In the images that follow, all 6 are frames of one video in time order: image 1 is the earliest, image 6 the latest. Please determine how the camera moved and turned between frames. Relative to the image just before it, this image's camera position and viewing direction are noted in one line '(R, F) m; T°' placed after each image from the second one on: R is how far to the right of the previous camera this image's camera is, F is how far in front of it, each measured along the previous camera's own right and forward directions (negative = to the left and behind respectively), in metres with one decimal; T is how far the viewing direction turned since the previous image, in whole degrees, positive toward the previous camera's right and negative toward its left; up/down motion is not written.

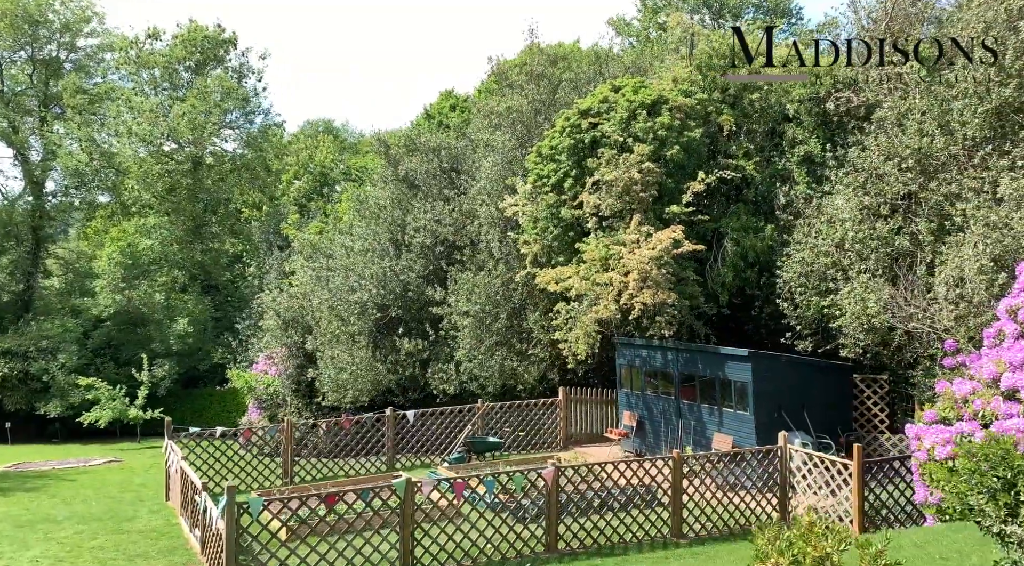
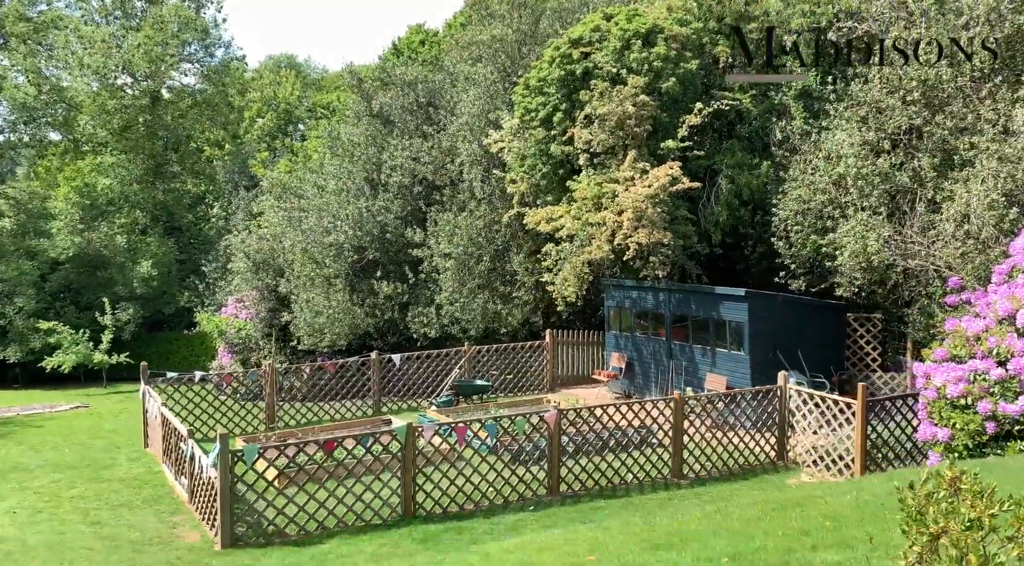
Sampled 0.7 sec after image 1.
(-0.6, +0.5) m; +3°
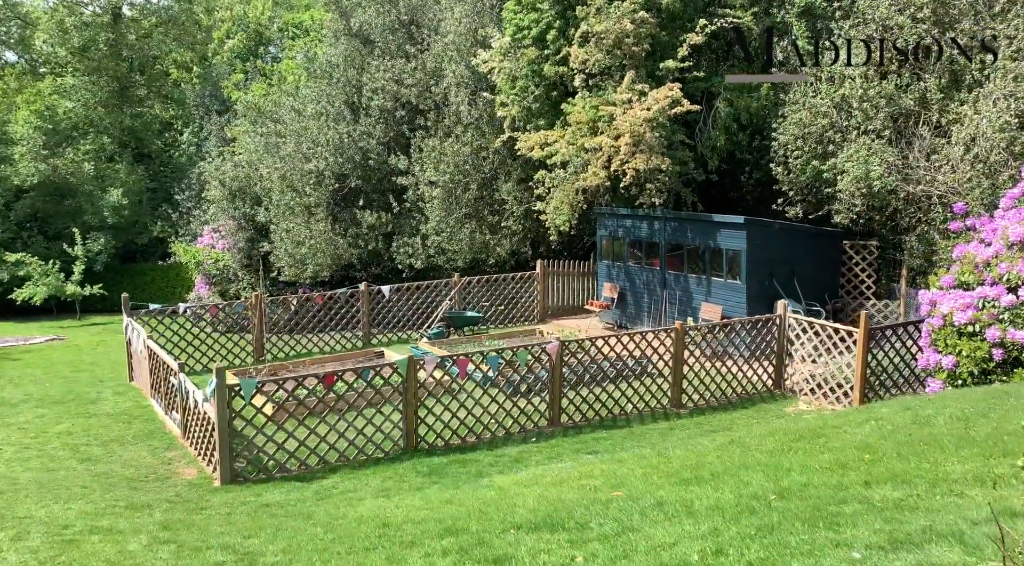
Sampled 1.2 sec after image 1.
(-0.4, +0.4) m; +2°
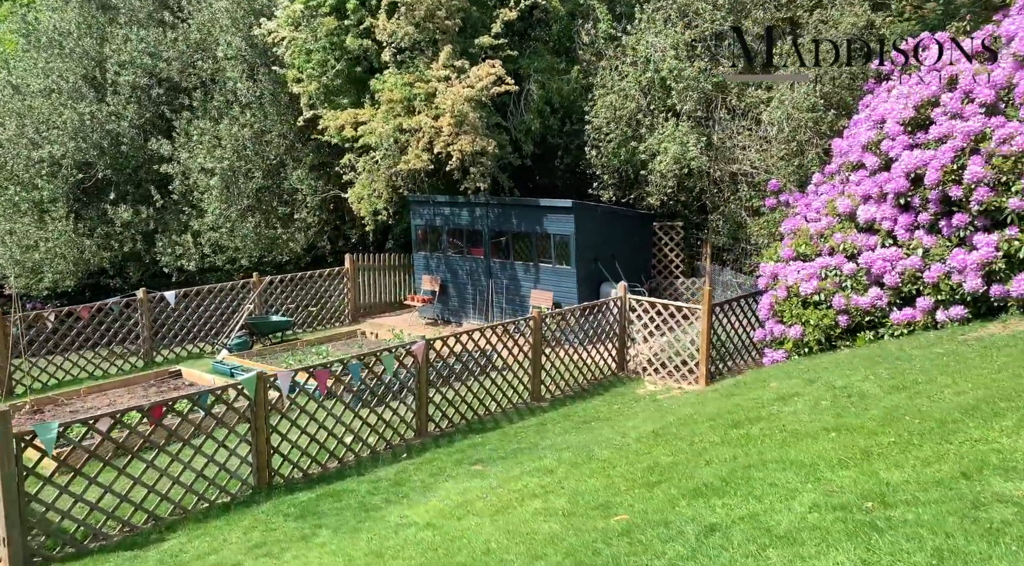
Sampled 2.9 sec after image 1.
(-1.3, +1.5) m; +16°
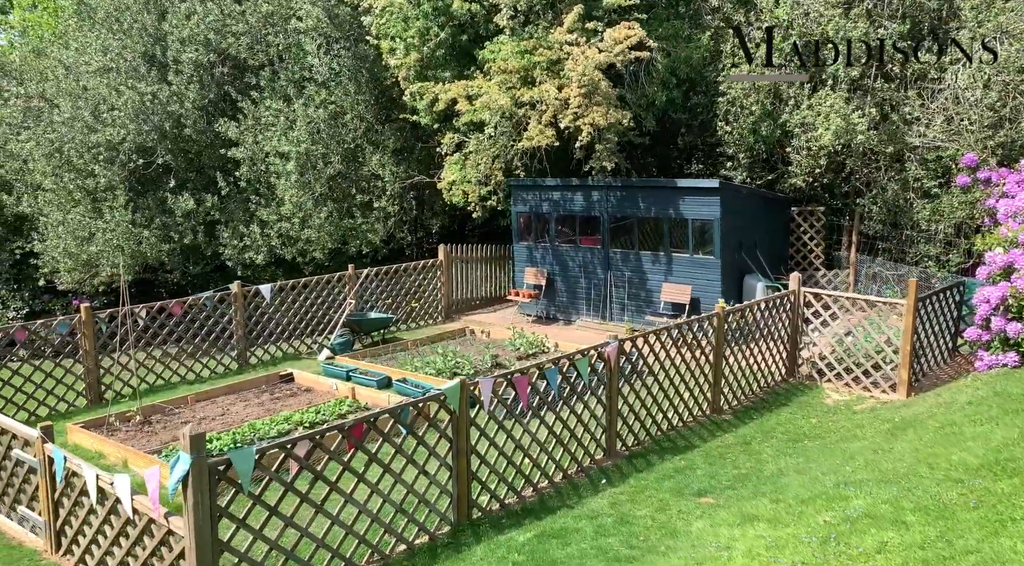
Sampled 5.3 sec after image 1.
(-1.8, +1.9) m; -1°
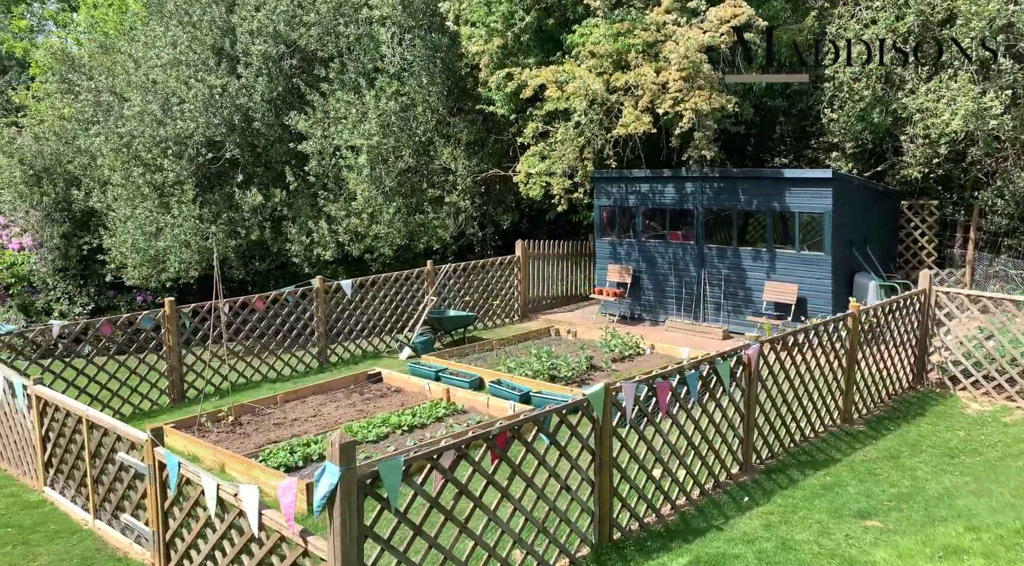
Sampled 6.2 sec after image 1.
(-0.7, +0.9) m; -3°
